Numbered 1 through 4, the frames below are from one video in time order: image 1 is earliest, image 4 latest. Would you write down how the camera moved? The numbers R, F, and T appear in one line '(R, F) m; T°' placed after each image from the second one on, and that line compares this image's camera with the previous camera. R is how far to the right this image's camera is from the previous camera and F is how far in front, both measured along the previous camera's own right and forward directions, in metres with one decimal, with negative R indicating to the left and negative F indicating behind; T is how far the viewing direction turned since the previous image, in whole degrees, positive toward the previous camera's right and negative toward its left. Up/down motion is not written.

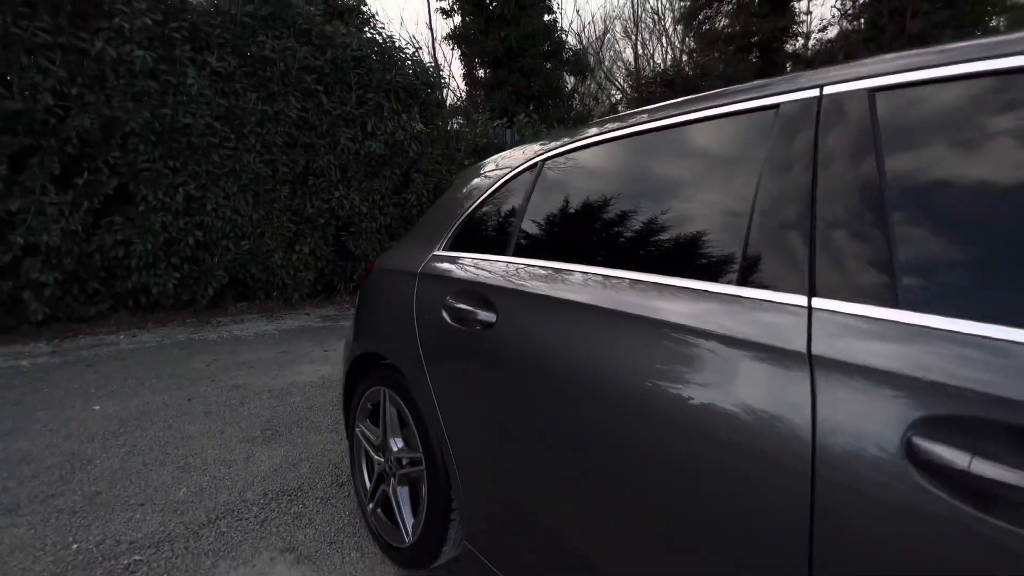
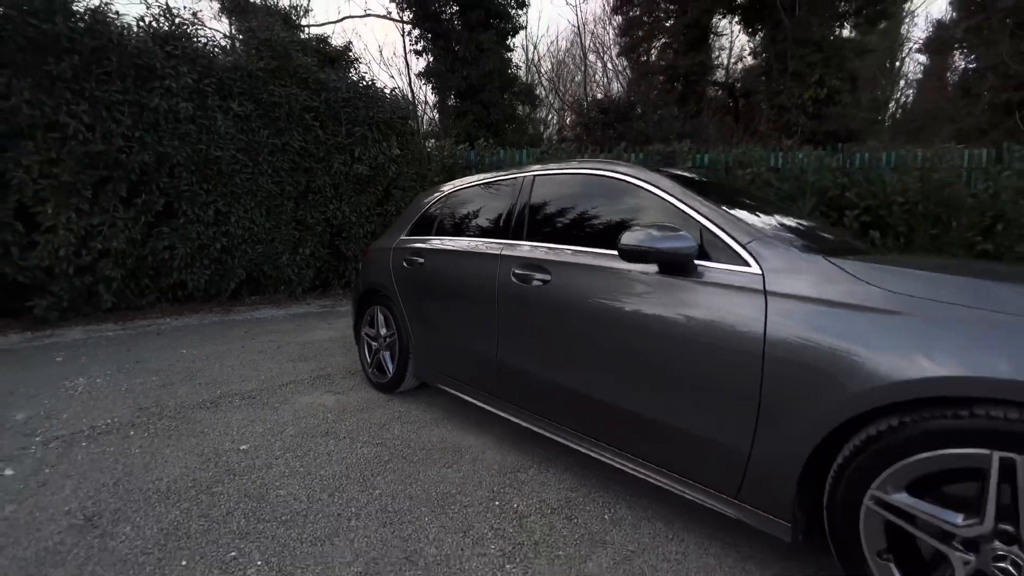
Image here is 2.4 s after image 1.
(+0.4, -1.5) m; +2°
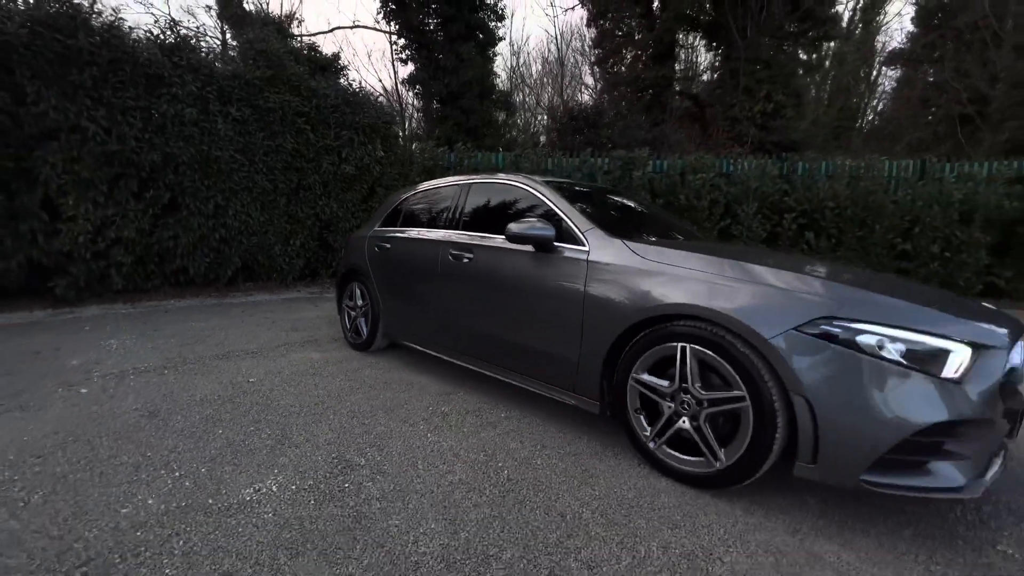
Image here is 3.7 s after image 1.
(+0.3, -0.8) m; +1°
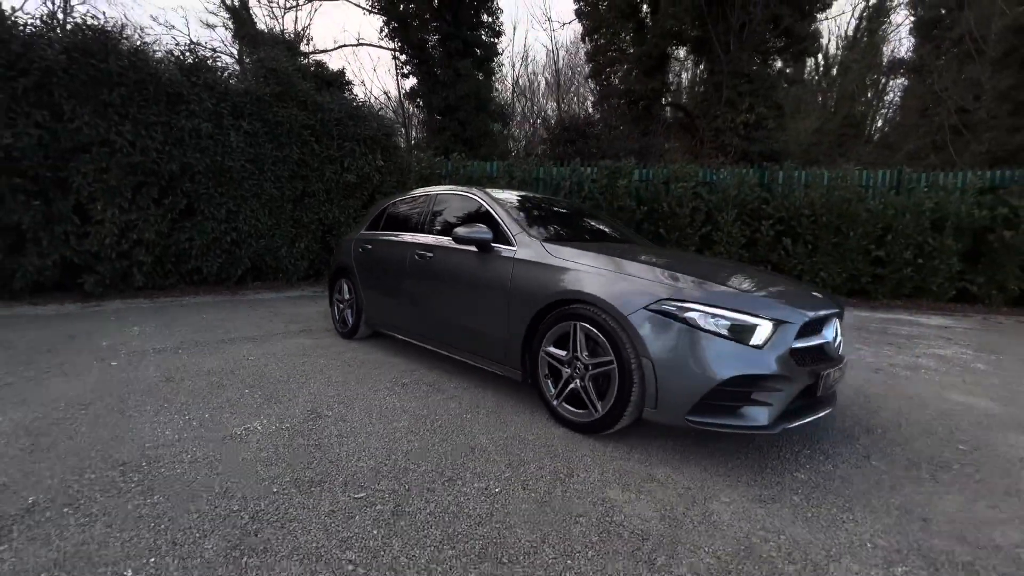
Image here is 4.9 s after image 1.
(+0.4, -0.5) m; -1°
